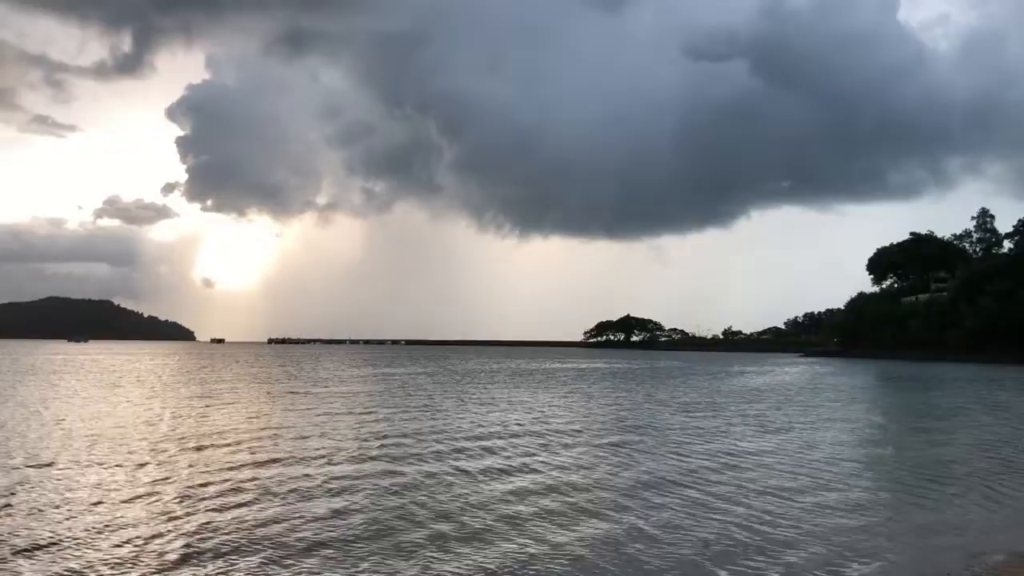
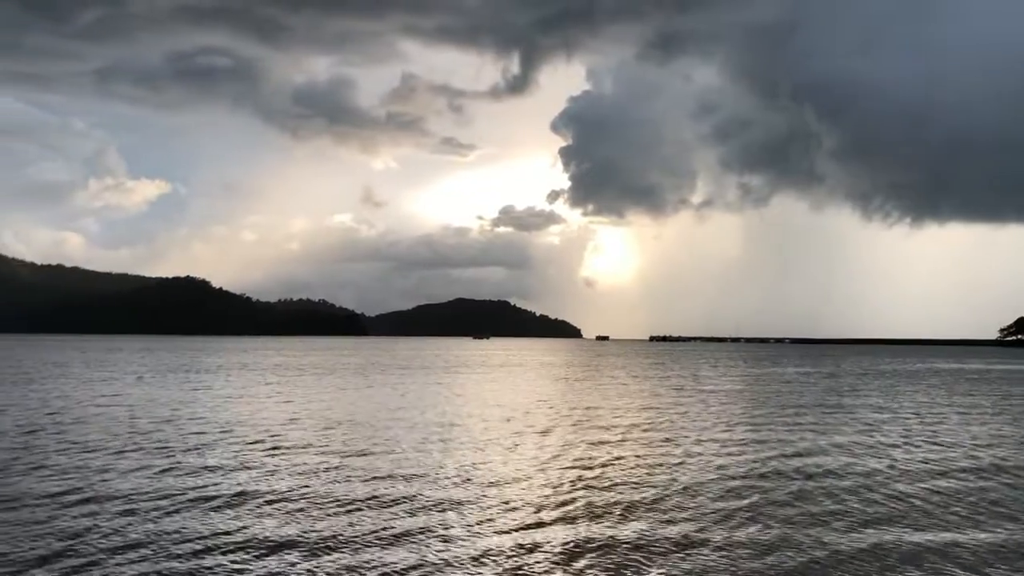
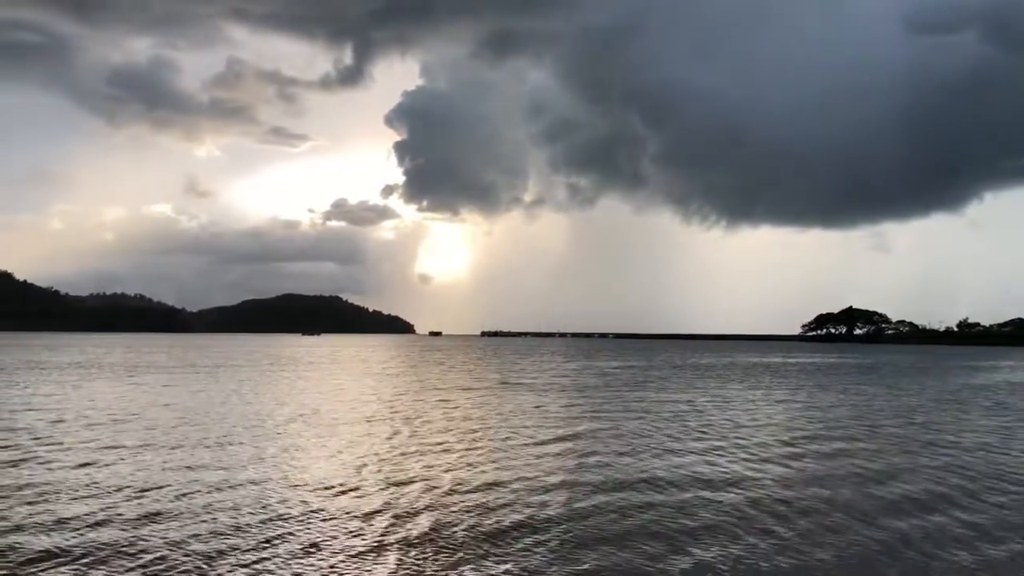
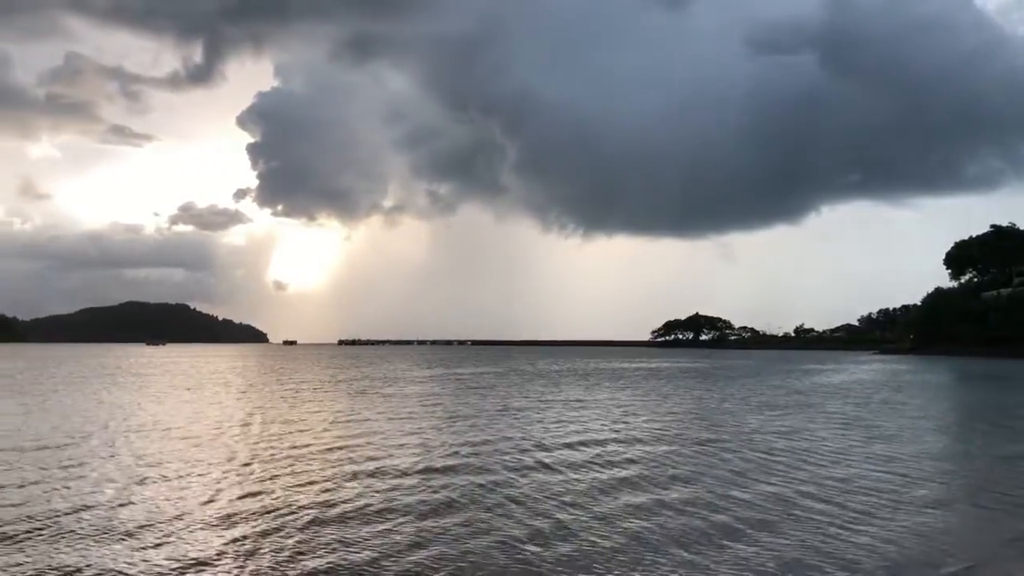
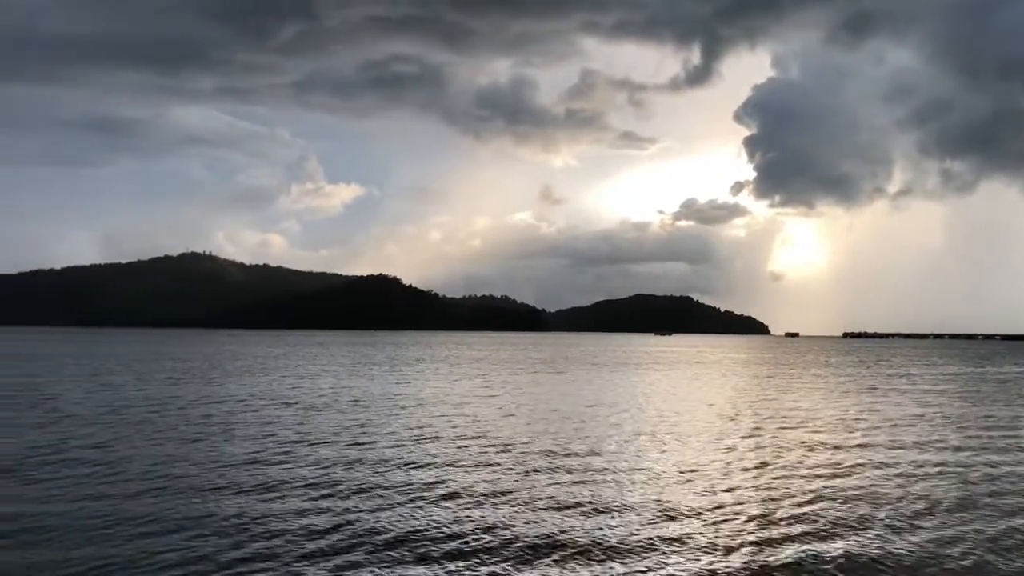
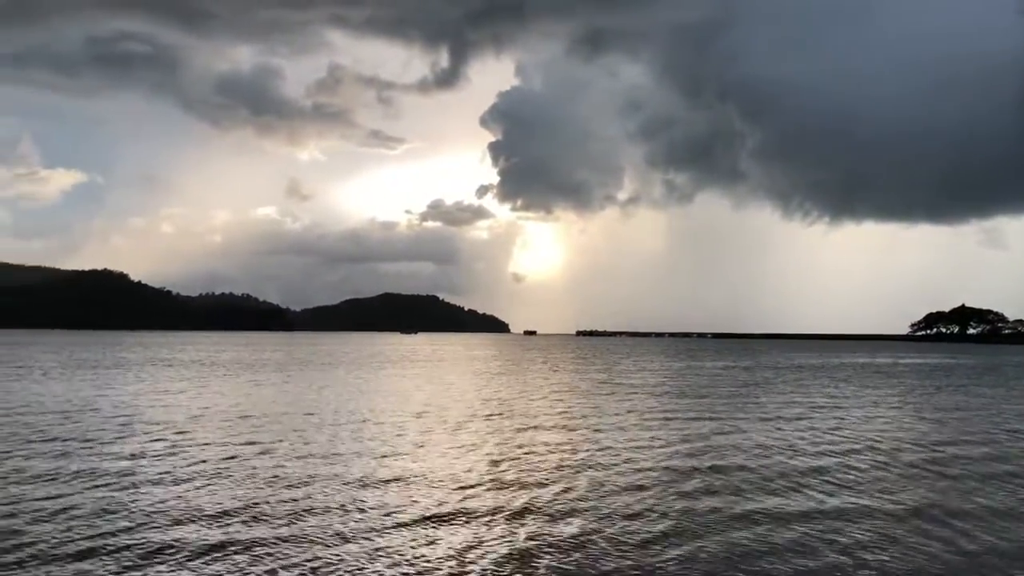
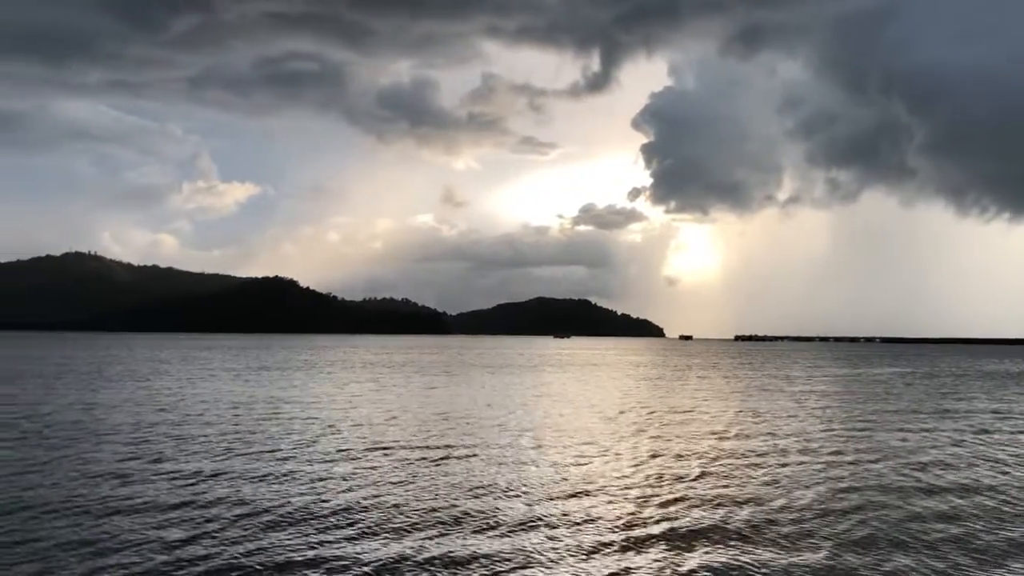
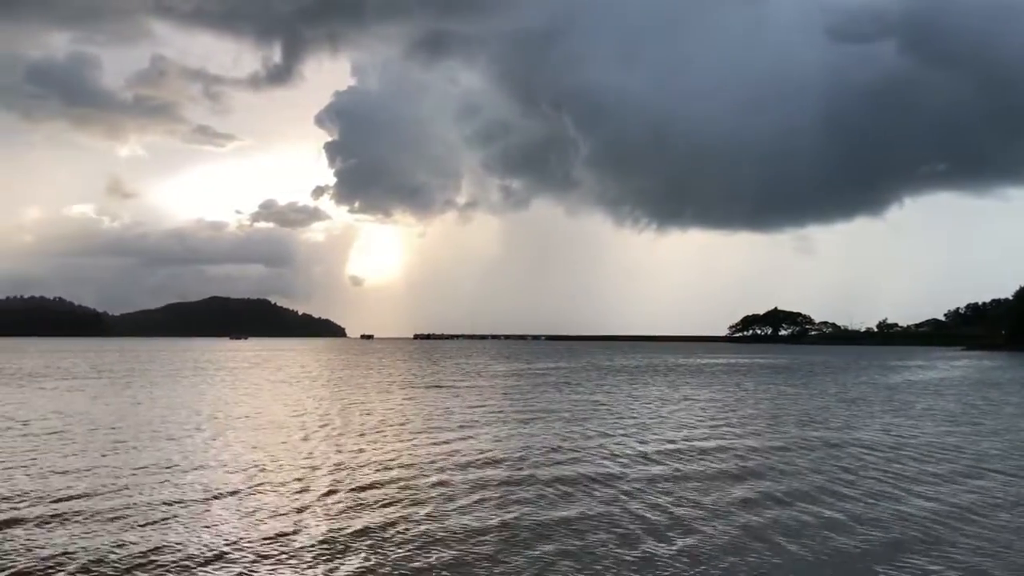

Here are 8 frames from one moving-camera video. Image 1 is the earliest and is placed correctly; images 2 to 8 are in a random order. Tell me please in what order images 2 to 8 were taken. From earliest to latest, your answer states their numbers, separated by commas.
4, 8, 3, 6, 2, 7, 5
